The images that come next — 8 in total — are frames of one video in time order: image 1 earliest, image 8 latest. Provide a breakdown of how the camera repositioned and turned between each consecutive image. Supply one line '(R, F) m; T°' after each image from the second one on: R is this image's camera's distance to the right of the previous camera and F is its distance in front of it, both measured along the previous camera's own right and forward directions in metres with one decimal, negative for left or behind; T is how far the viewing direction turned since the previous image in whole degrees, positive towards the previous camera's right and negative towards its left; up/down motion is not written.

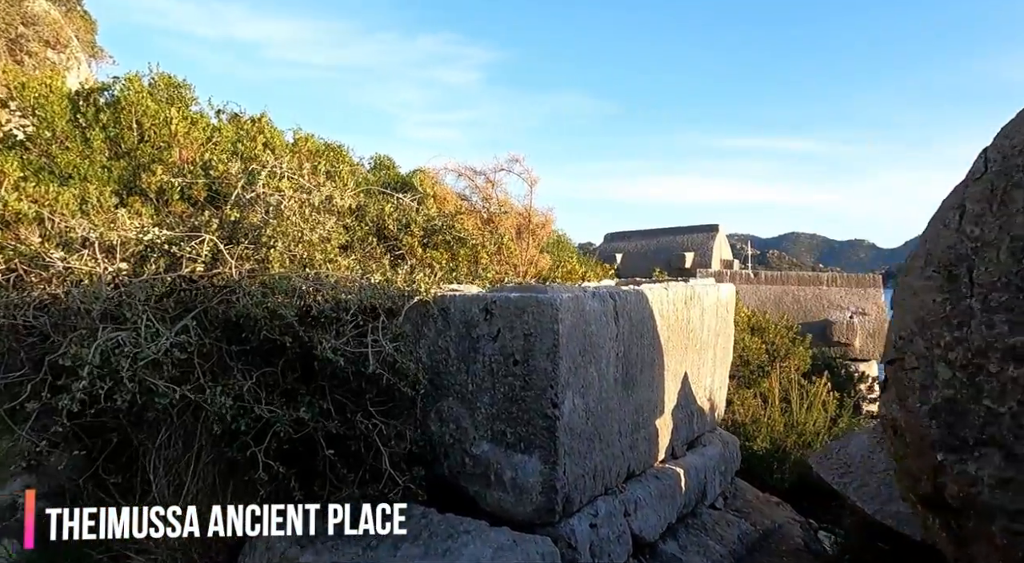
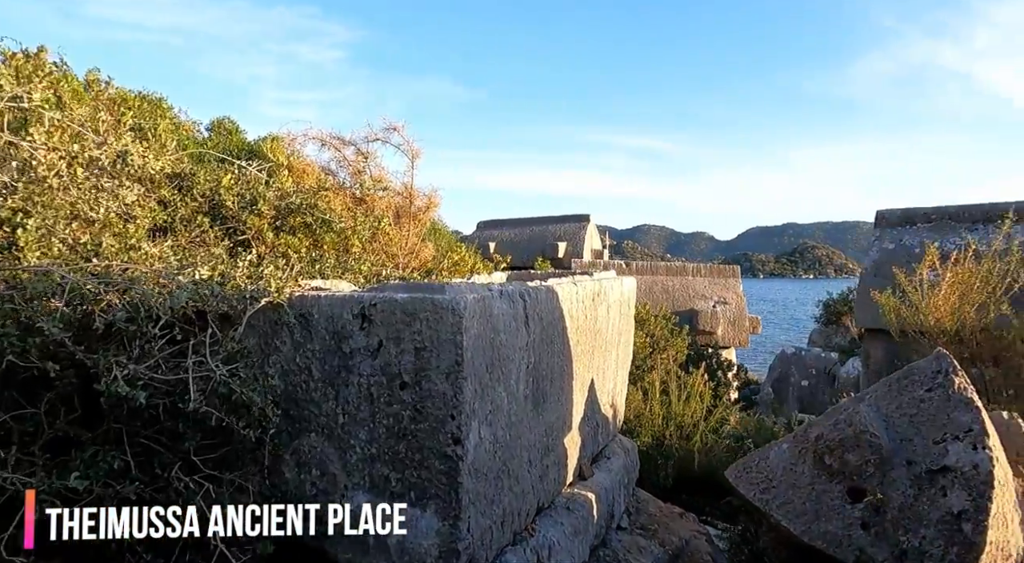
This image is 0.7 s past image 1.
(0.0, +0.4) m; +11°
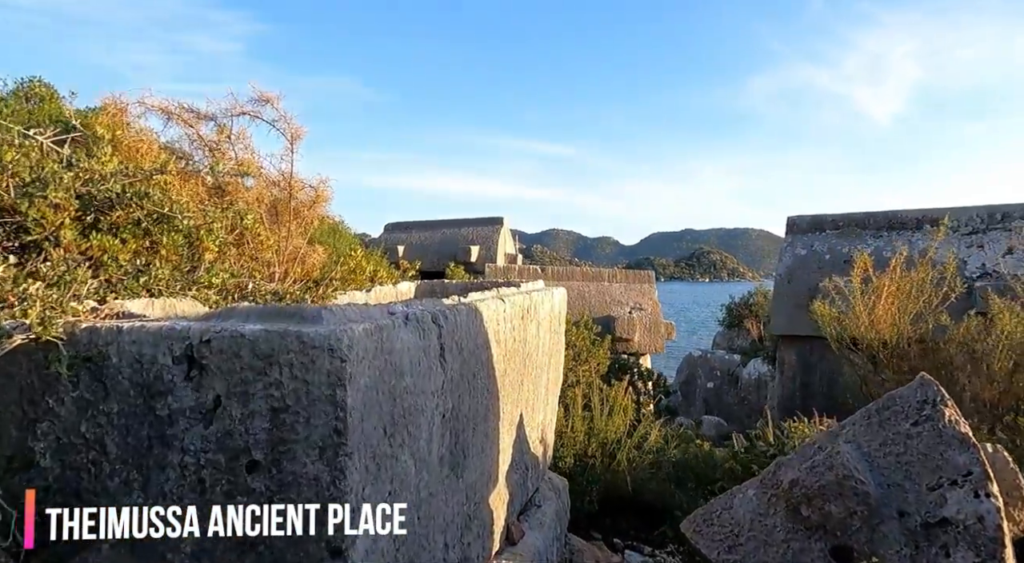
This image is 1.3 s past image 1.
(0.0, +0.4) m; +8°
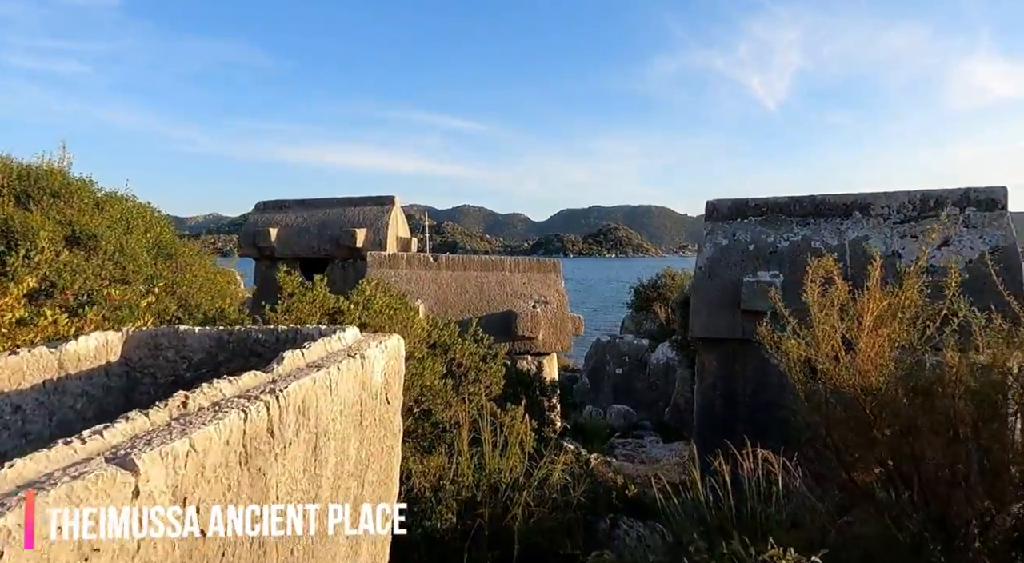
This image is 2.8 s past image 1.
(+0.3, +1.0) m; +8°
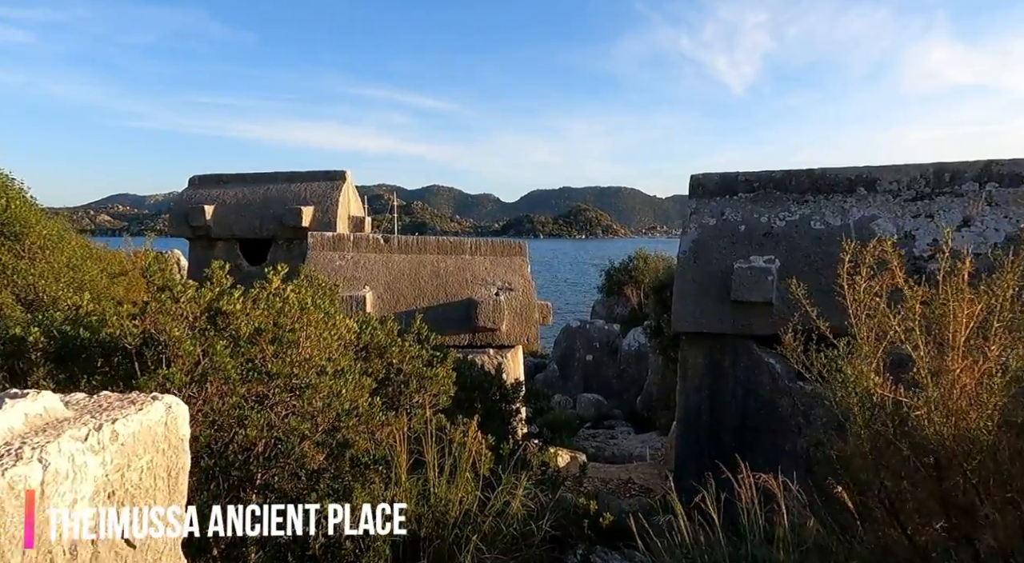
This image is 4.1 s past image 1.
(+0.1, +0.8) m; +3°
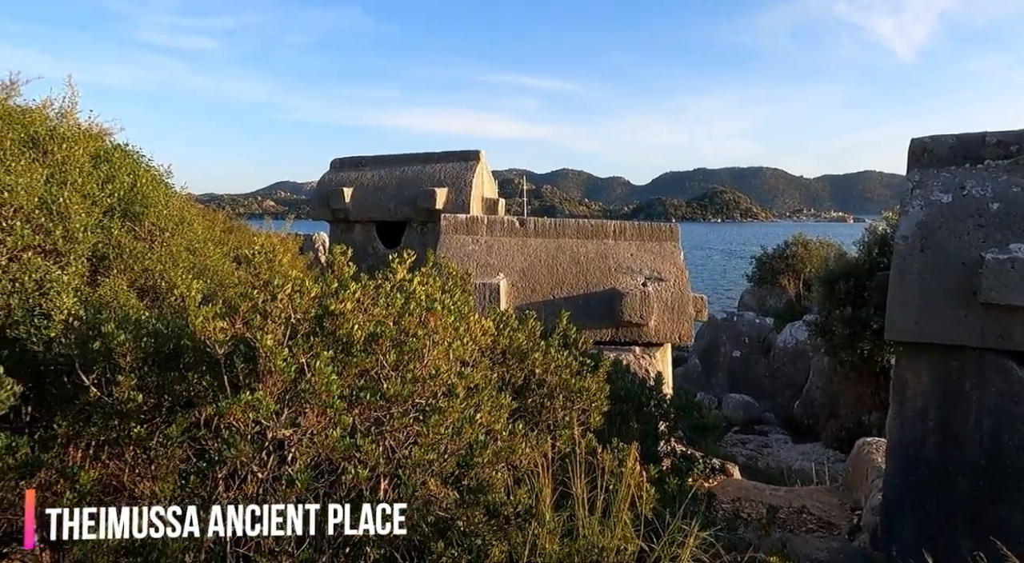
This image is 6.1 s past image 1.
(-0.2, +0.7) m; -11°
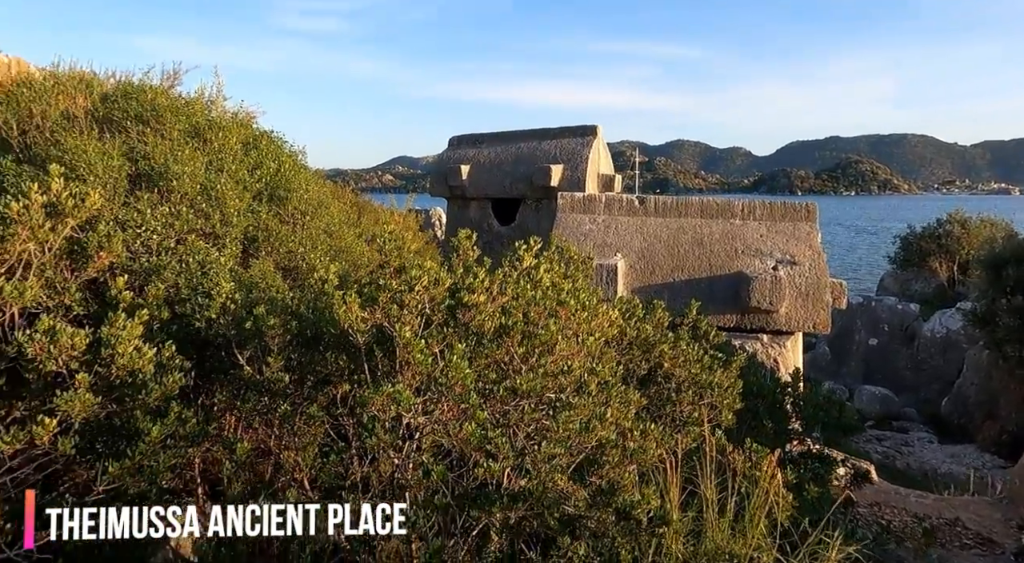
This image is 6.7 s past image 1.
(-0.1, +0.1) m; -9°
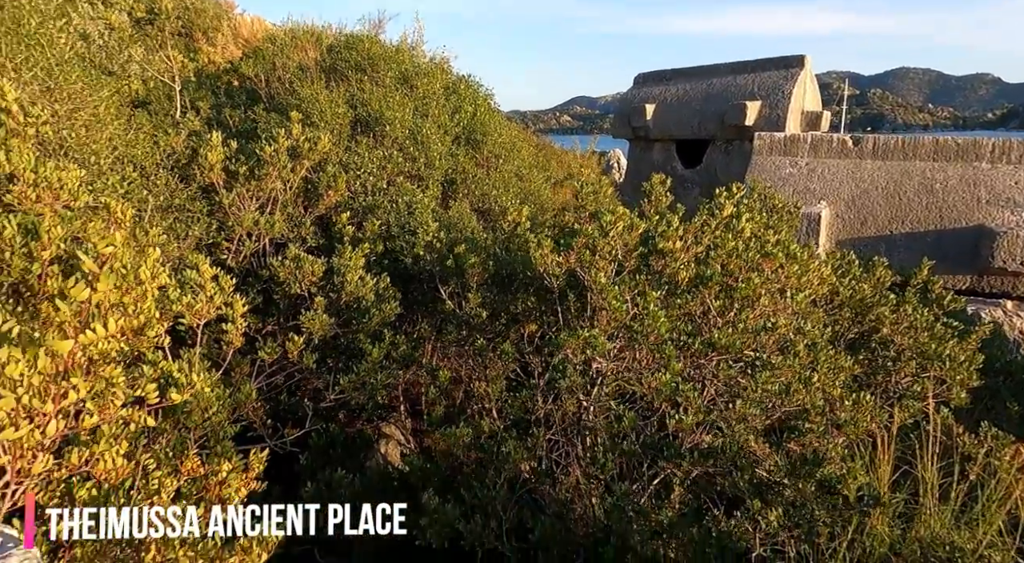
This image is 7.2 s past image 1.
(-0.1, 0.0) m; -15°
